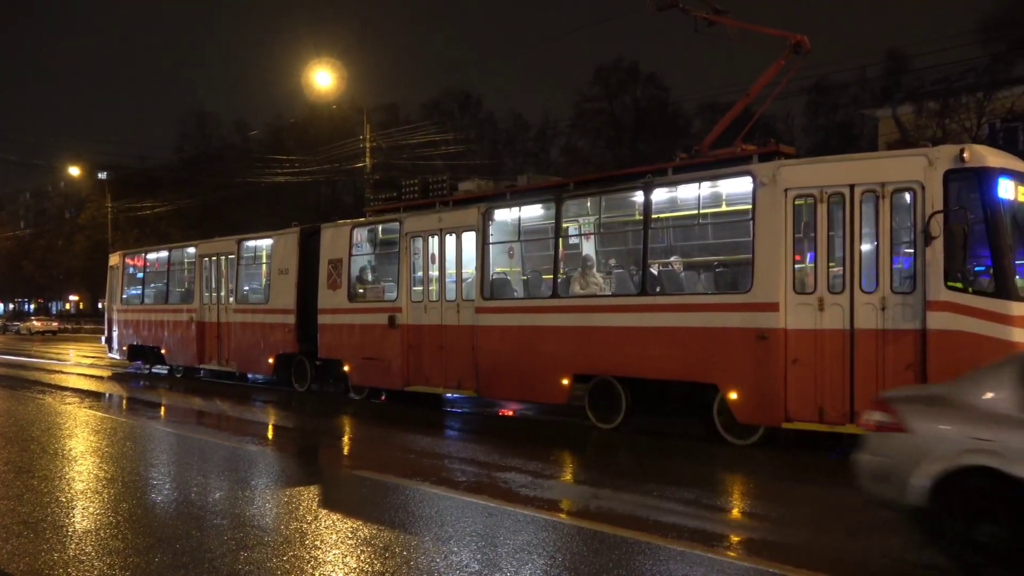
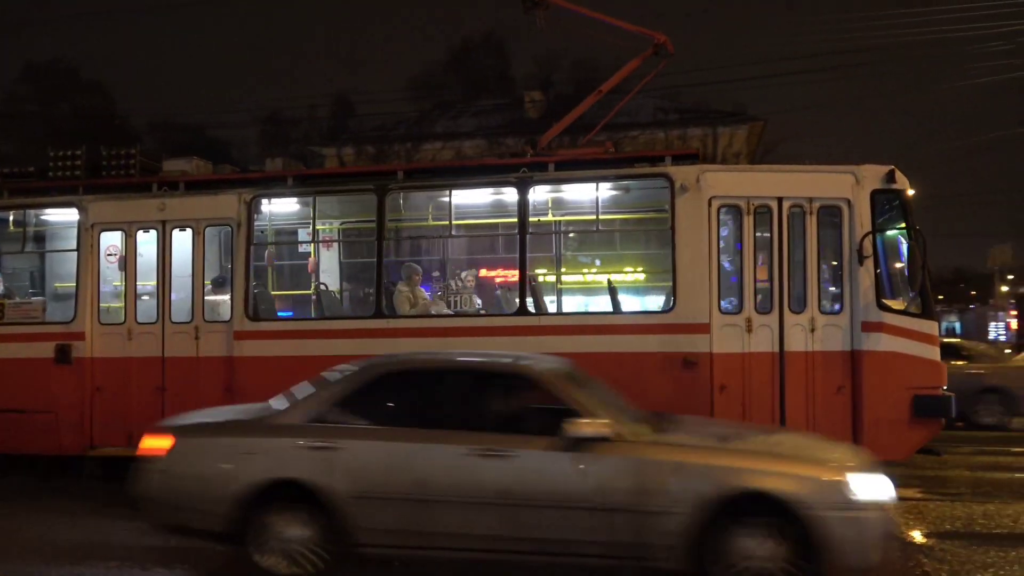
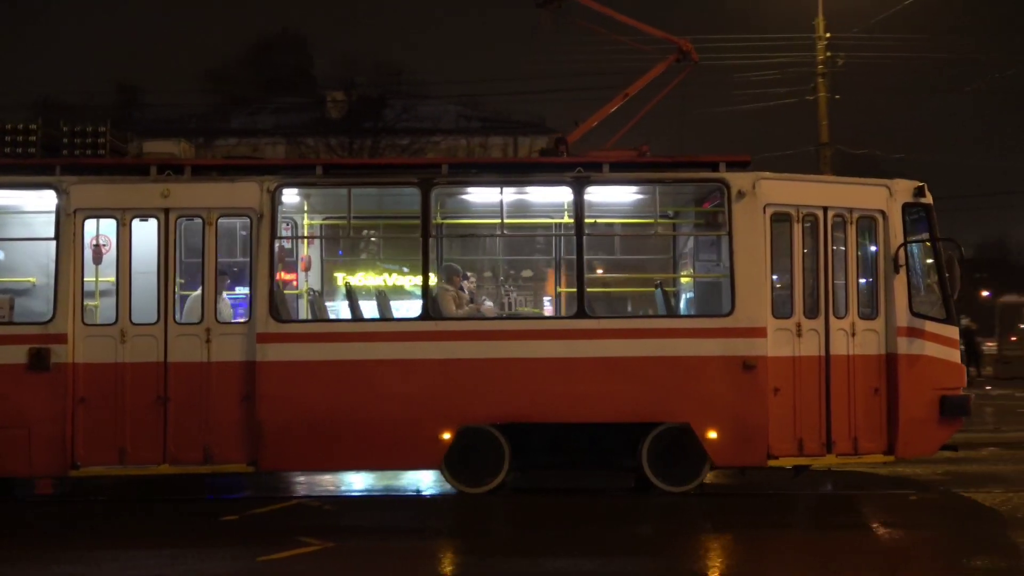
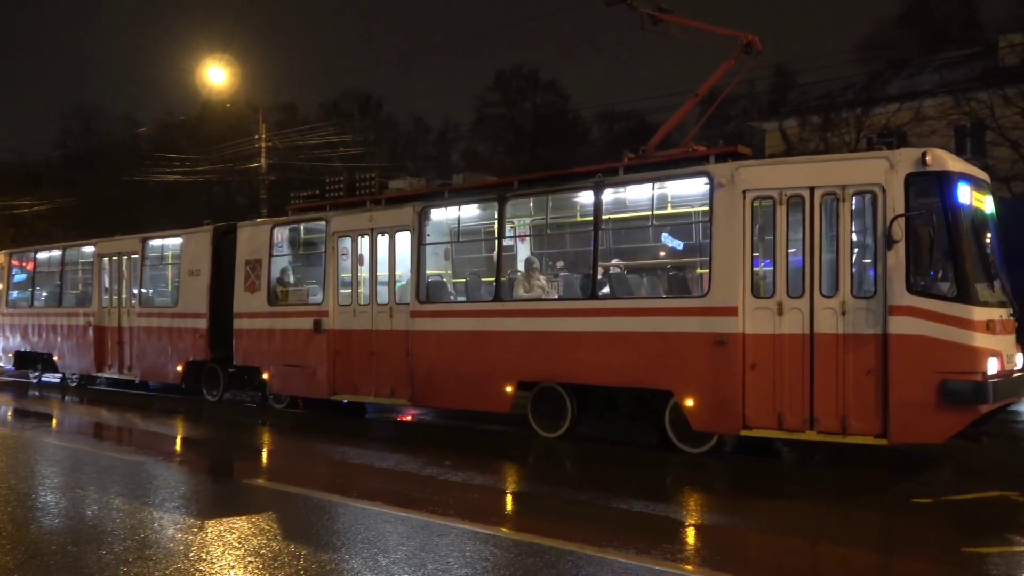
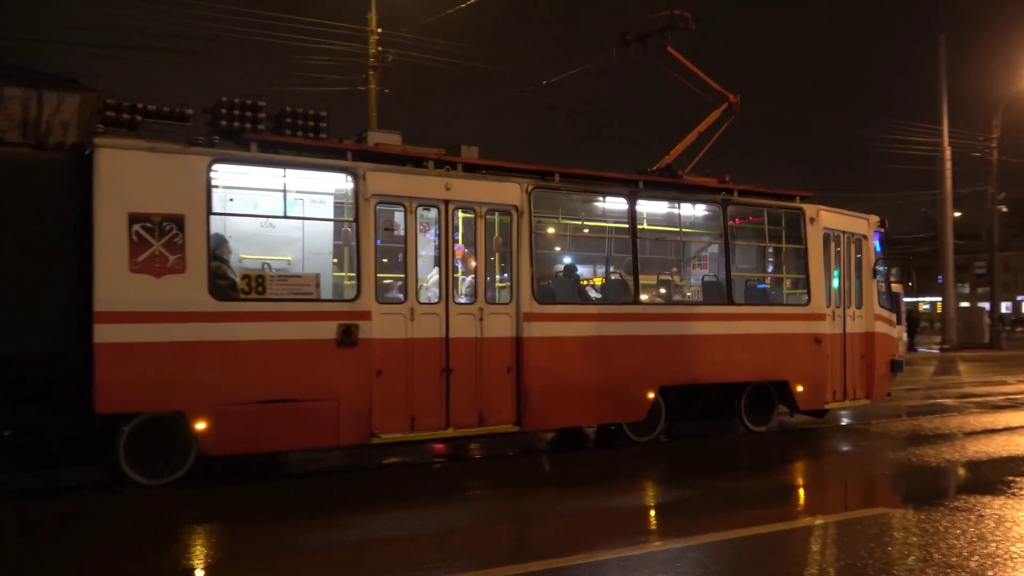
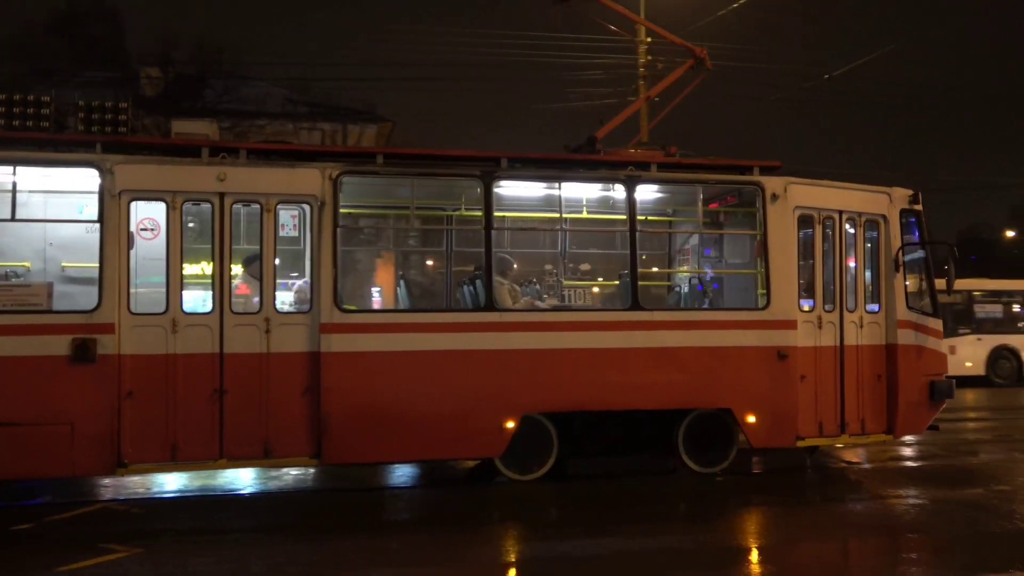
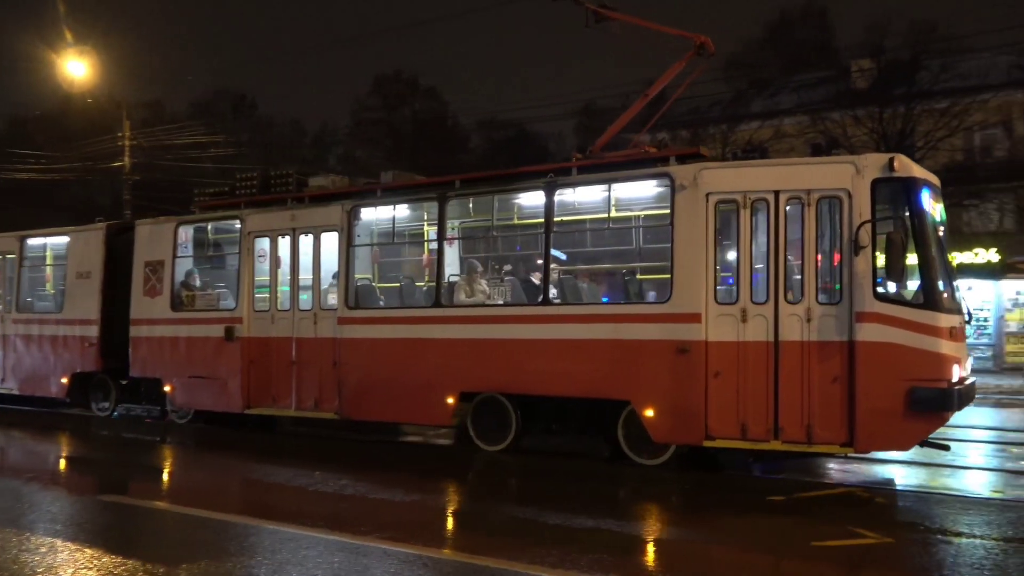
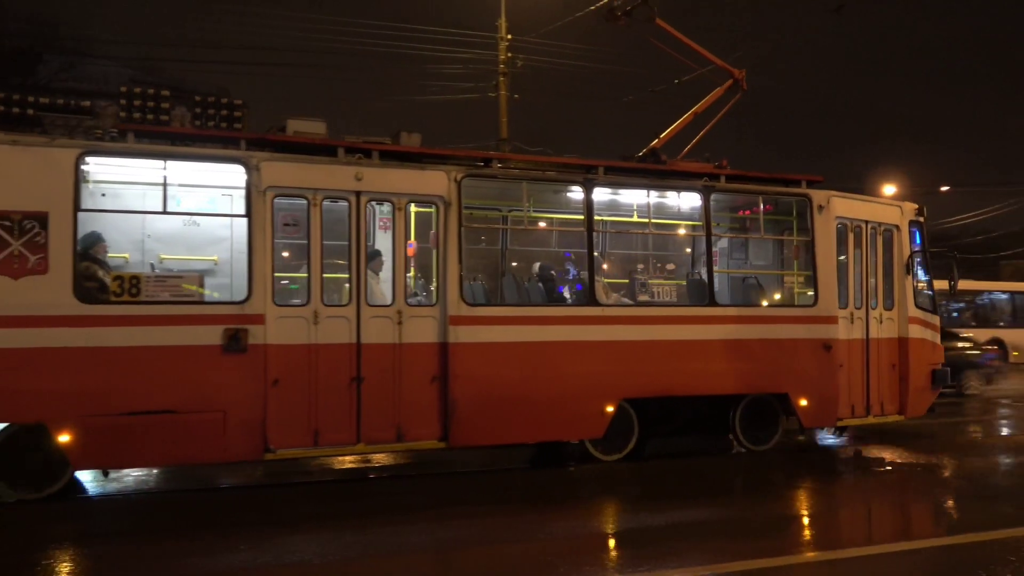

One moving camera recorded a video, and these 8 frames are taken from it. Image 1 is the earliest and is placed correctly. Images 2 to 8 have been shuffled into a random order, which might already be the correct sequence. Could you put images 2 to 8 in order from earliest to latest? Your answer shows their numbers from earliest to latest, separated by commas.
4, 7, 2, 3, 6, 8, 5
